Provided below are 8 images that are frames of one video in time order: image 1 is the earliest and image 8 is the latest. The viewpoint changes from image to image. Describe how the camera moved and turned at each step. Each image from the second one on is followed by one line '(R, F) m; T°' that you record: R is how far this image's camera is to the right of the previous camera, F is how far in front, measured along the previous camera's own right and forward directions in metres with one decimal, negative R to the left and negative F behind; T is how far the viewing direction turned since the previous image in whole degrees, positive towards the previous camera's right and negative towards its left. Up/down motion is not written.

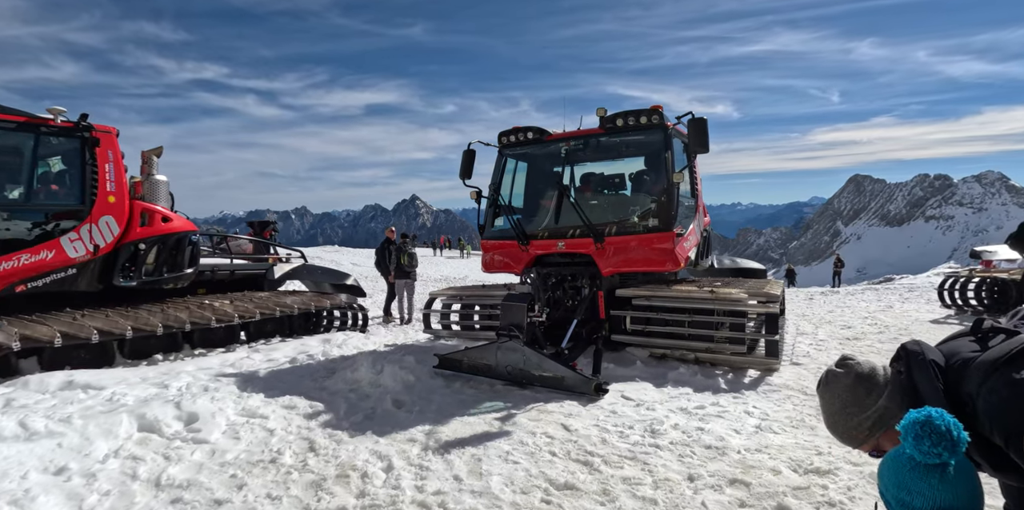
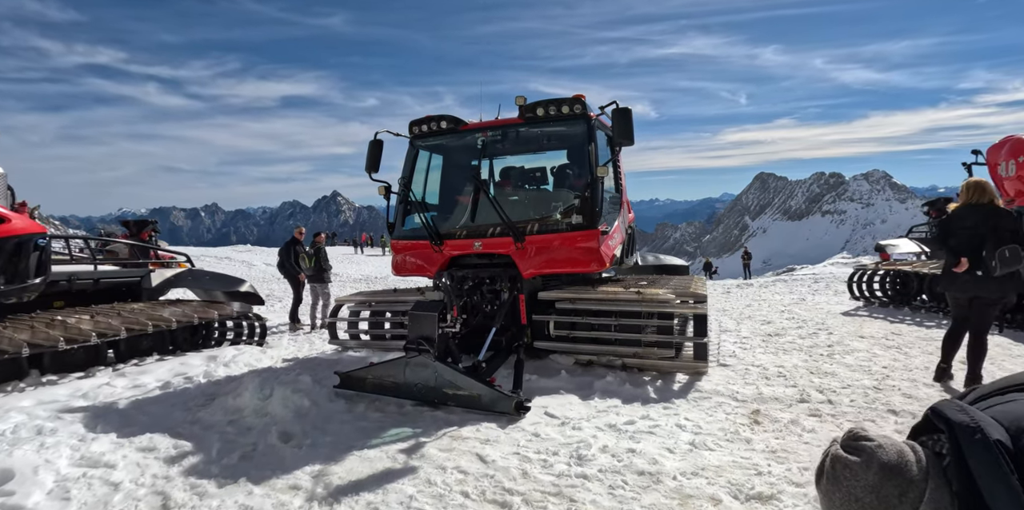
(+0.2, +0.6) m; +8°
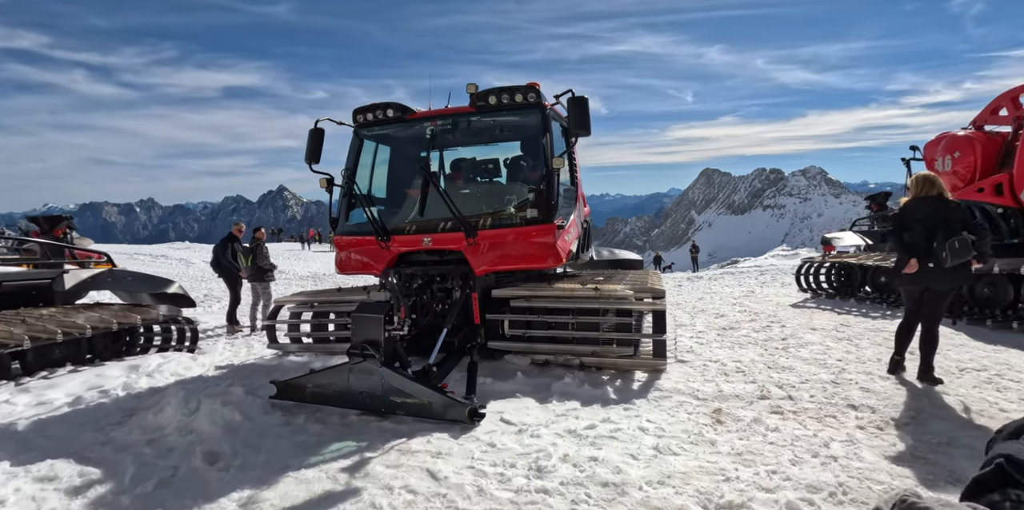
(0.0, +0.3) m; +5°
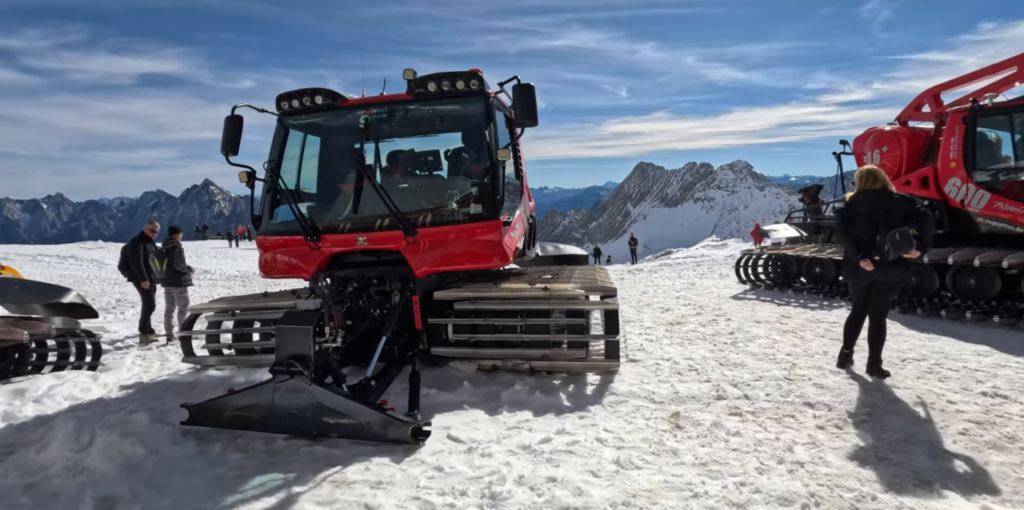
(0.0, +0.4) m; +6°
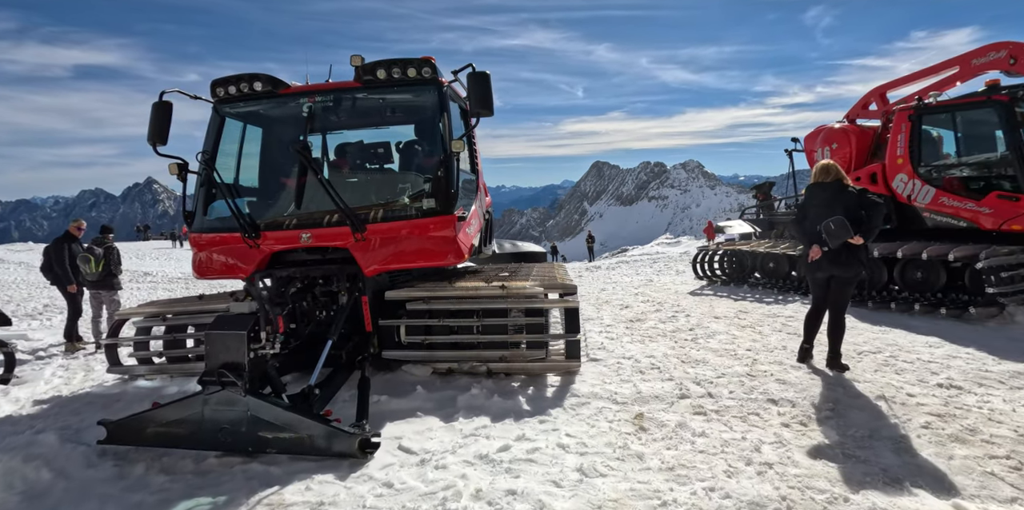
(0.0, +0.2) m; +4°
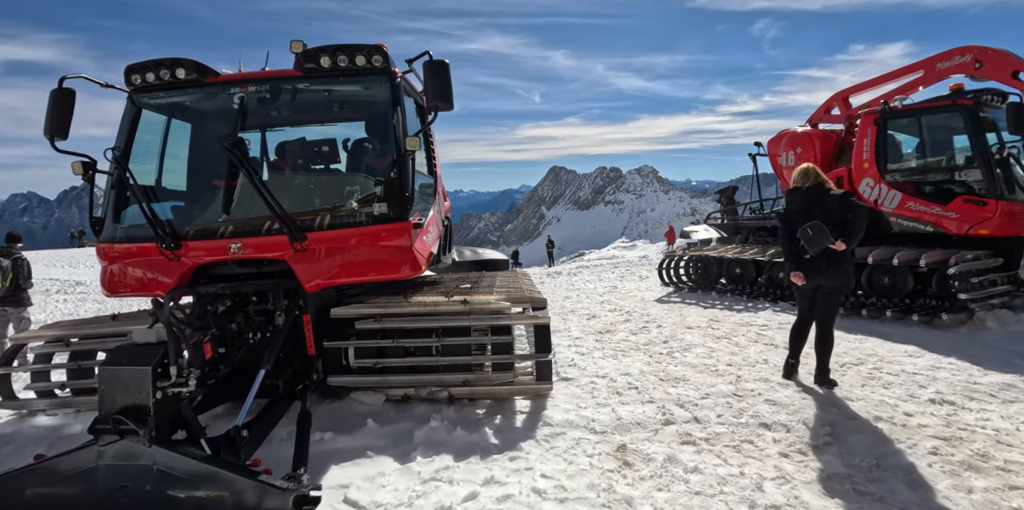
(0.0, +0.5) m; +5°
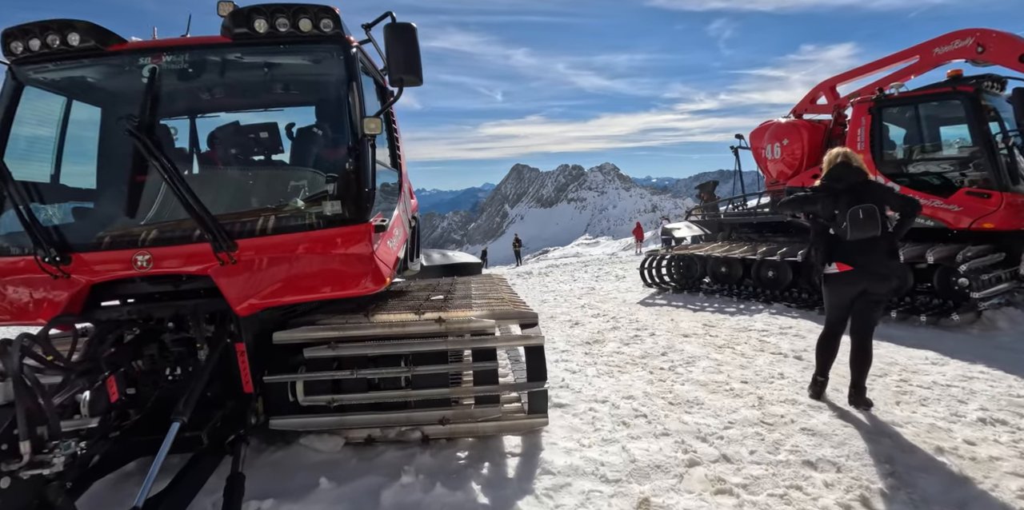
(-0.1, +0.7) m; +4°
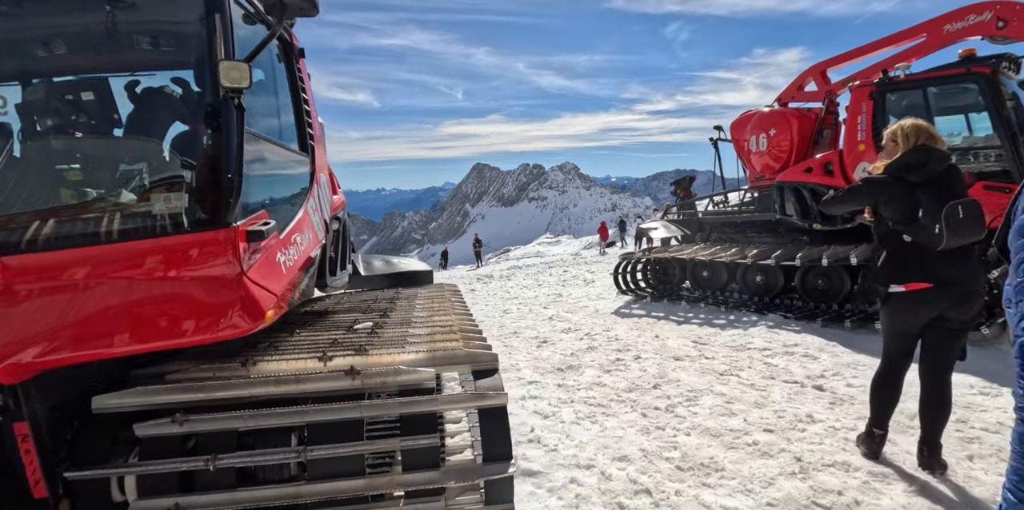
(+0.1, +1.1) m; +4°
